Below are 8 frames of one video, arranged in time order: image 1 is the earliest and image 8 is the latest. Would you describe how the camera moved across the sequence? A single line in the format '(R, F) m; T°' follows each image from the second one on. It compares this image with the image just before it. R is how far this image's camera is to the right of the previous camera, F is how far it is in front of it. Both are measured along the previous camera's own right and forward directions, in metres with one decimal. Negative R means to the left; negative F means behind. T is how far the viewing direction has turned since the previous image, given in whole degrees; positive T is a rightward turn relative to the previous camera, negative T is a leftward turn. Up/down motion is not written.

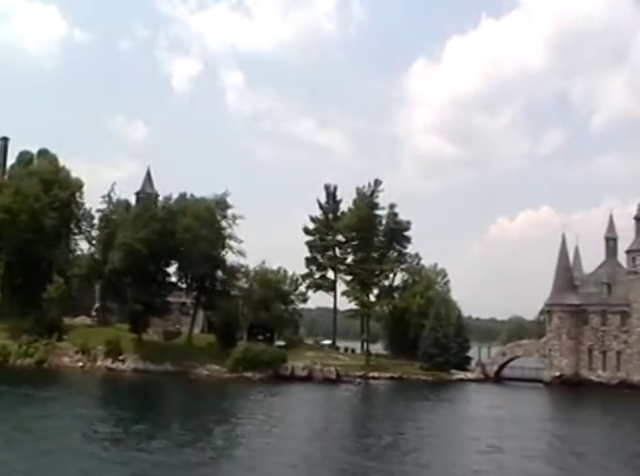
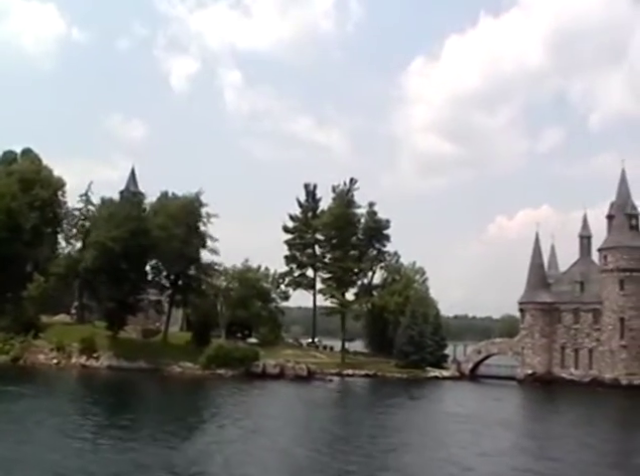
(+3.5, -0.6) m; -1°
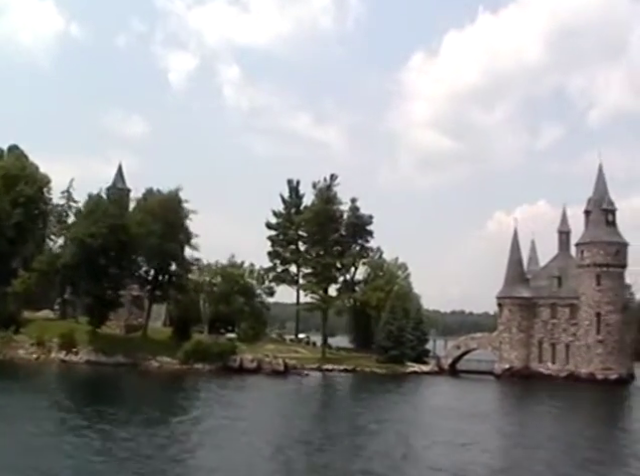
(+2.9, -0.4) m; -1°
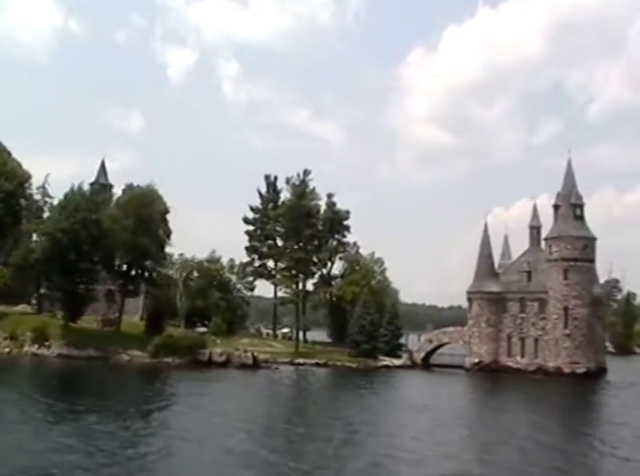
(+4.0, -0.6) m; -1°
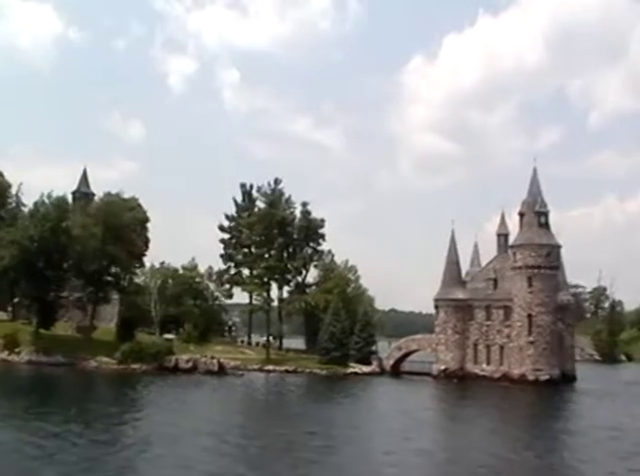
(+4.5, -0.7) m; -1°
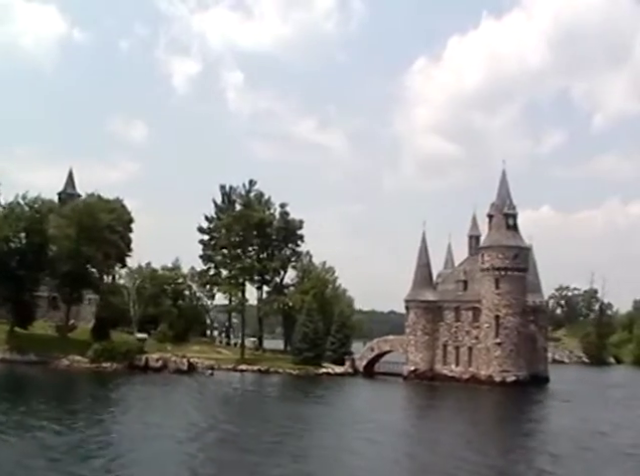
(+4.4, -0.7) m; -1°
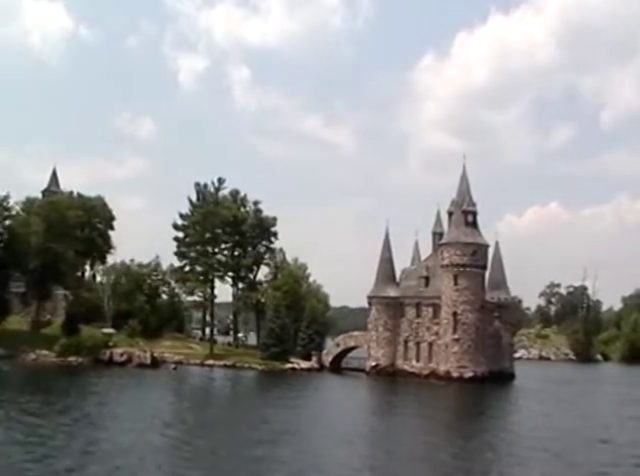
(+6.0, -0.9) m; -2°
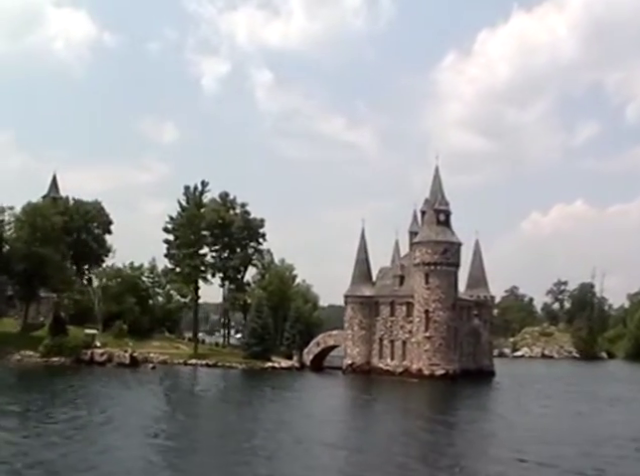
(+6.7, -1.0) m; -3°
